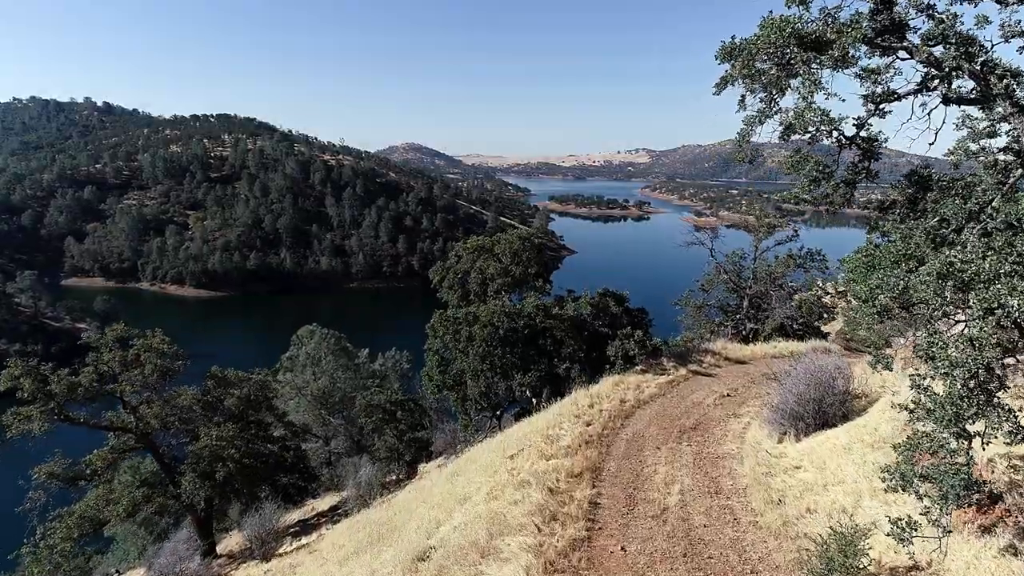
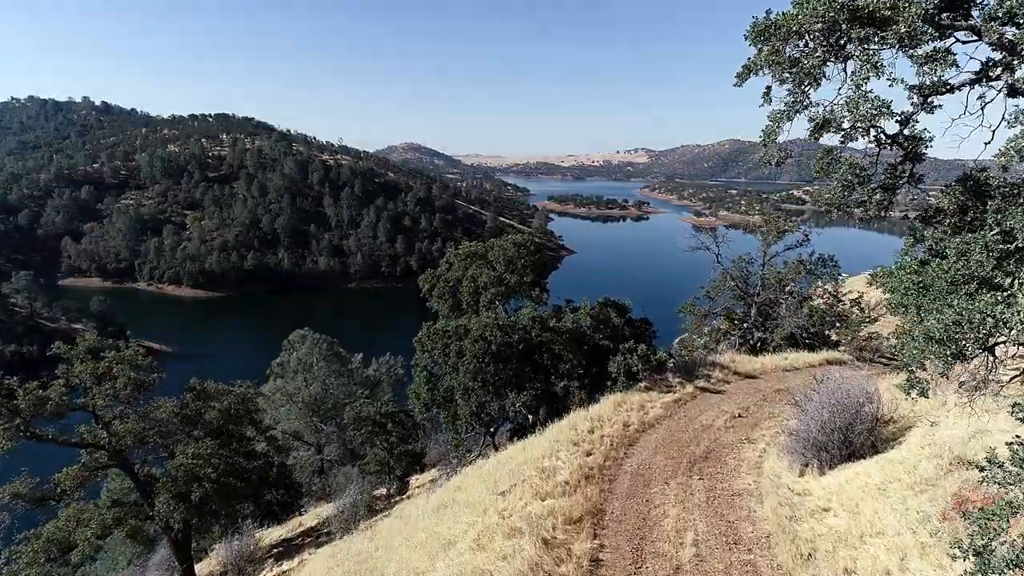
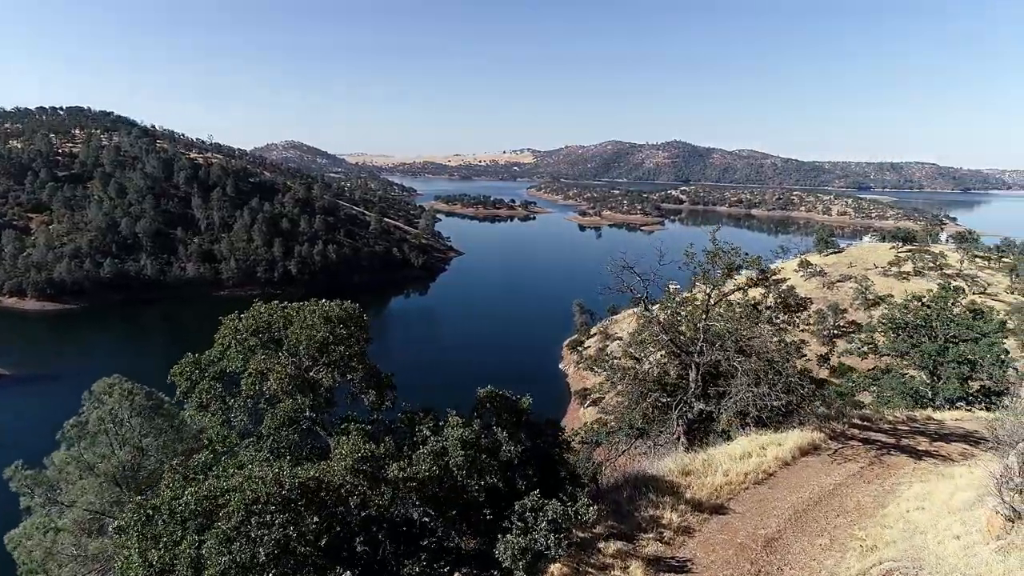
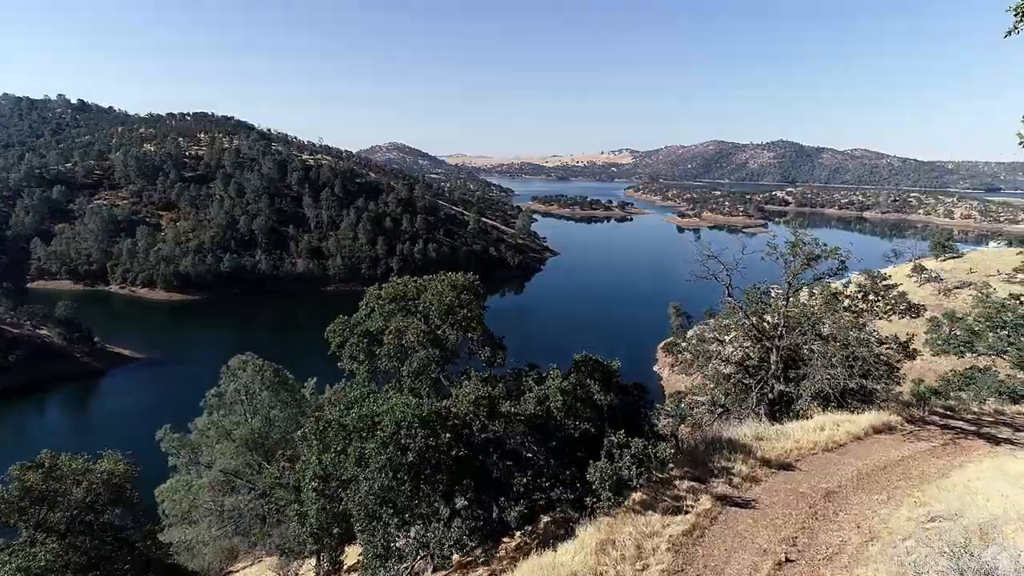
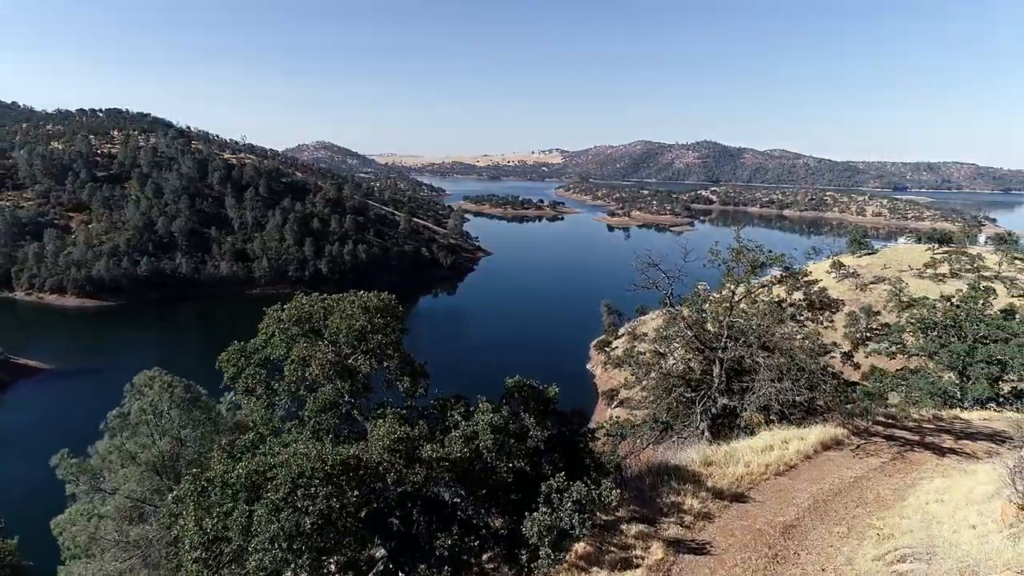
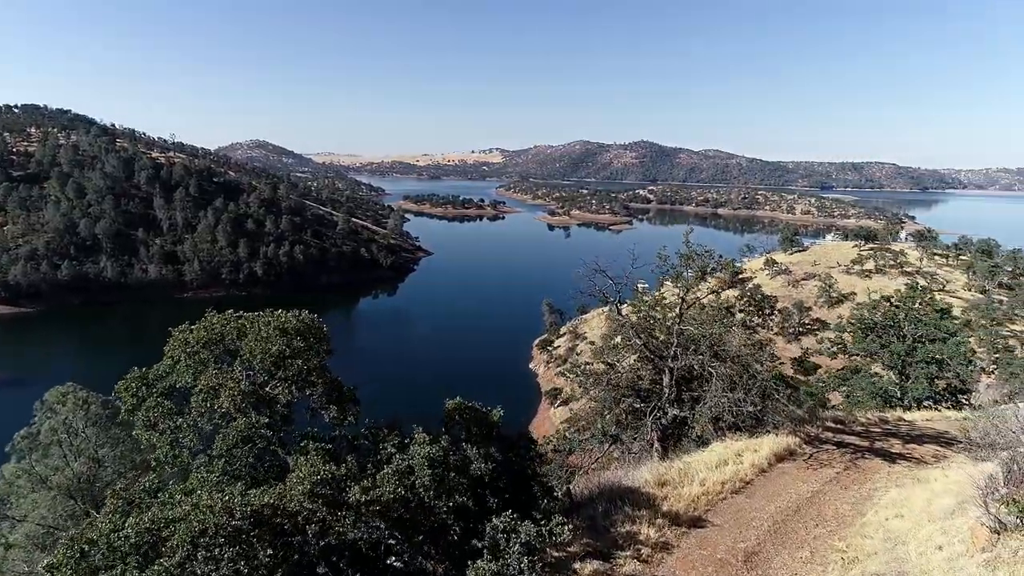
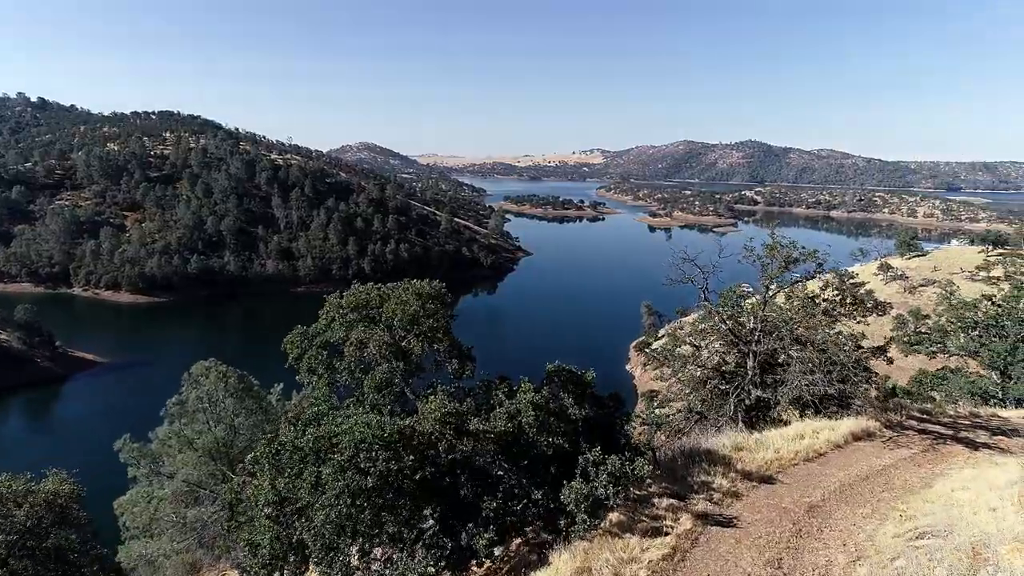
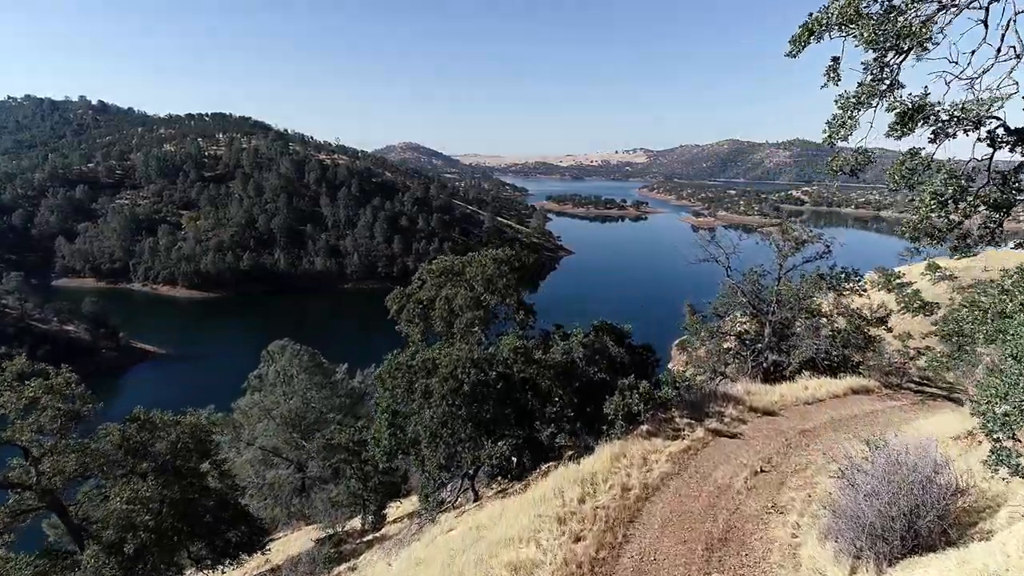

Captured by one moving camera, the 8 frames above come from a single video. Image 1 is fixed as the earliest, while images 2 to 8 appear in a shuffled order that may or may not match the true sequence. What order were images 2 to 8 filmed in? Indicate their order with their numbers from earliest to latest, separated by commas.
2, 8, 4, 7, 5, 3, 6
